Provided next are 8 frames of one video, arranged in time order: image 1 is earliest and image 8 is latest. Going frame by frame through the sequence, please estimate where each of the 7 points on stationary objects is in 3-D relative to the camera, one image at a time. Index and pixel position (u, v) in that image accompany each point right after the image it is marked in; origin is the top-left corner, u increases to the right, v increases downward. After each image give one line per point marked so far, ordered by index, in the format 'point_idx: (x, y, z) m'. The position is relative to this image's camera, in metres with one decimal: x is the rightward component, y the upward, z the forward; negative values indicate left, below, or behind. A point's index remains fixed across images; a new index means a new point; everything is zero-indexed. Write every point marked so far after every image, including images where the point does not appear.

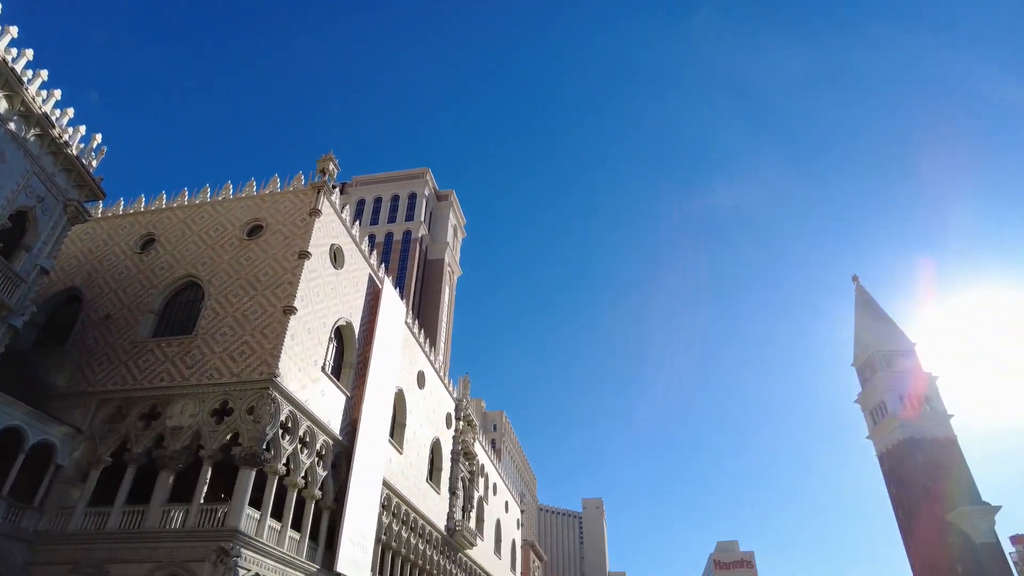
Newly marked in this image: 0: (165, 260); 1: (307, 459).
0: (-9.5, +0.8, +17.7) m
1: (-5.8, -4.8, +18.6) m
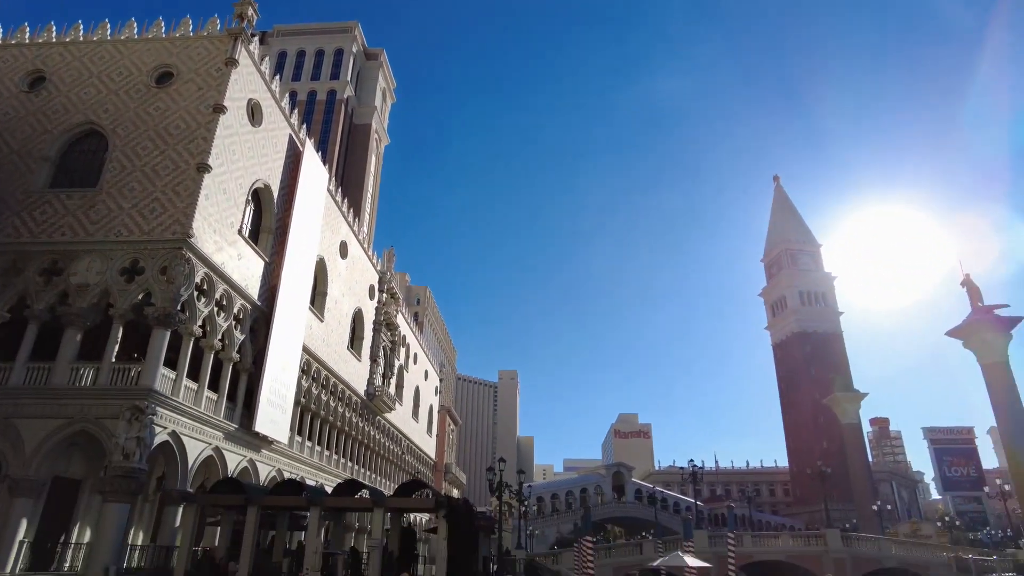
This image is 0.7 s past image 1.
0: (-11.2, +4.6, +16.0) m
1: (-8.1, -1.0, +18.4) m
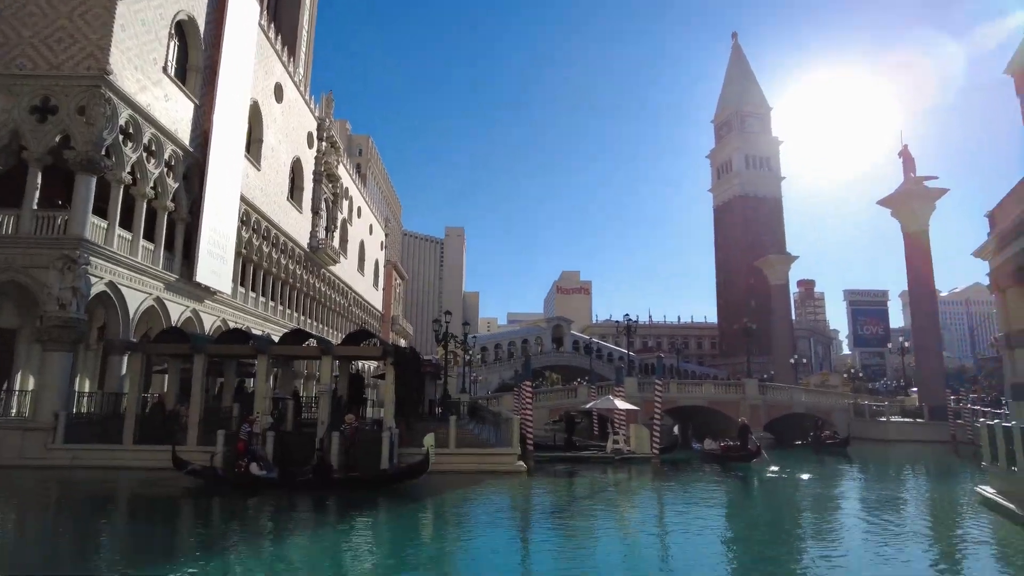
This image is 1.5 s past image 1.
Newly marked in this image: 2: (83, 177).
0: (-12.2, +8.1, +13.6) m
1: (-9.5, +3.1, +17.4) m
2: (-8.4, +2.1, +12.6) m
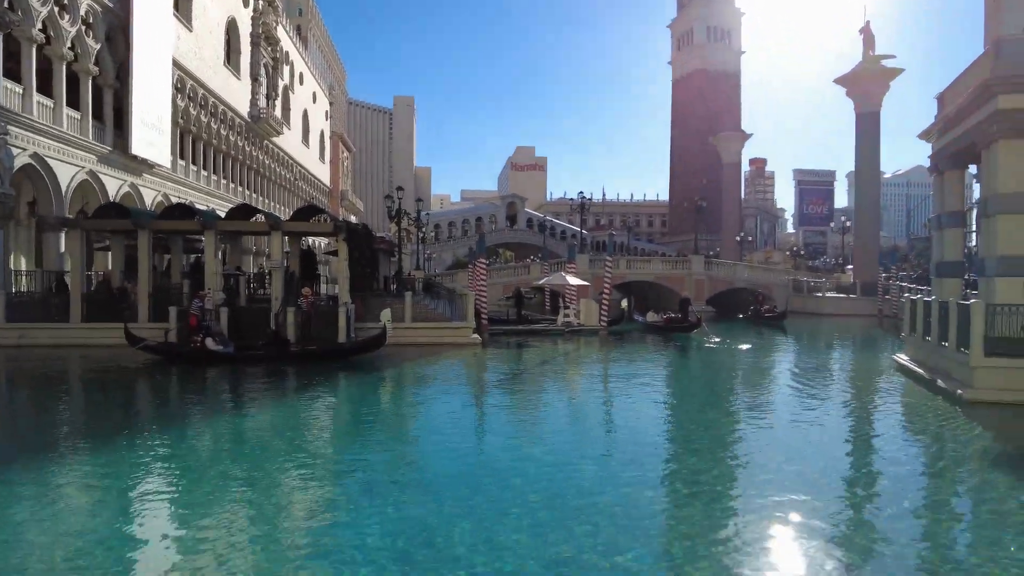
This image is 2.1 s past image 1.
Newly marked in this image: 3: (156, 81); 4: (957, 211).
0: (-13.0, +10.4, +11.1) m
1: (-10.7, +6.3, +15.8) m
2: (-9.2, +4.4, +11.5) m
3: (-10.7, +6.2, +19.7) m
4: (+12.9, +2.2, +18.8) m
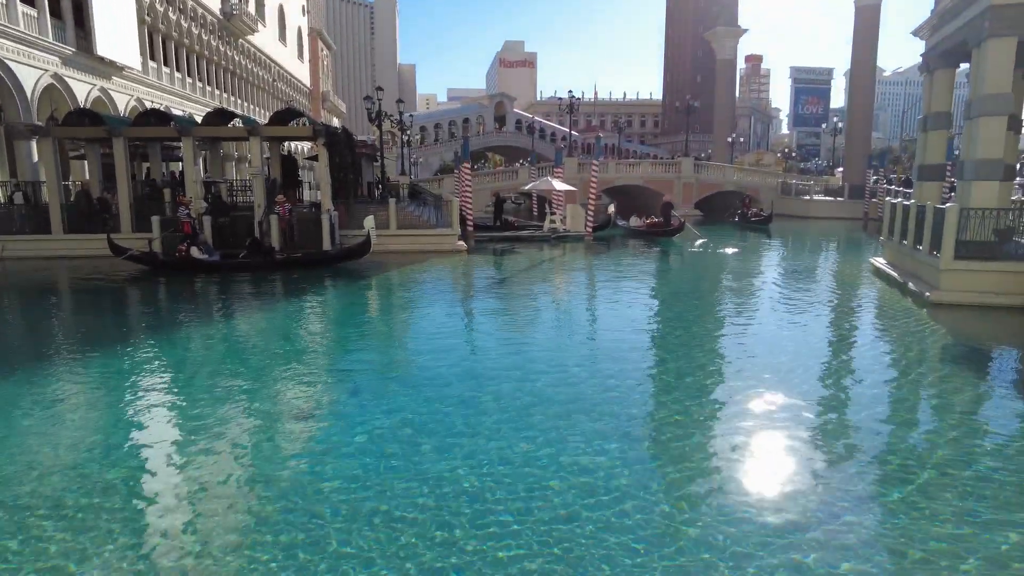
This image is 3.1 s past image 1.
0: (-13.5, +11.7, +9.4) m
1: (-11.2, +8.3, +14.7) m
2: (-9.6, +5.8, +10.7) m
3: (-11.3, +8.8, +18.5) m
4: (+12.3, +5.0, +18.6) m
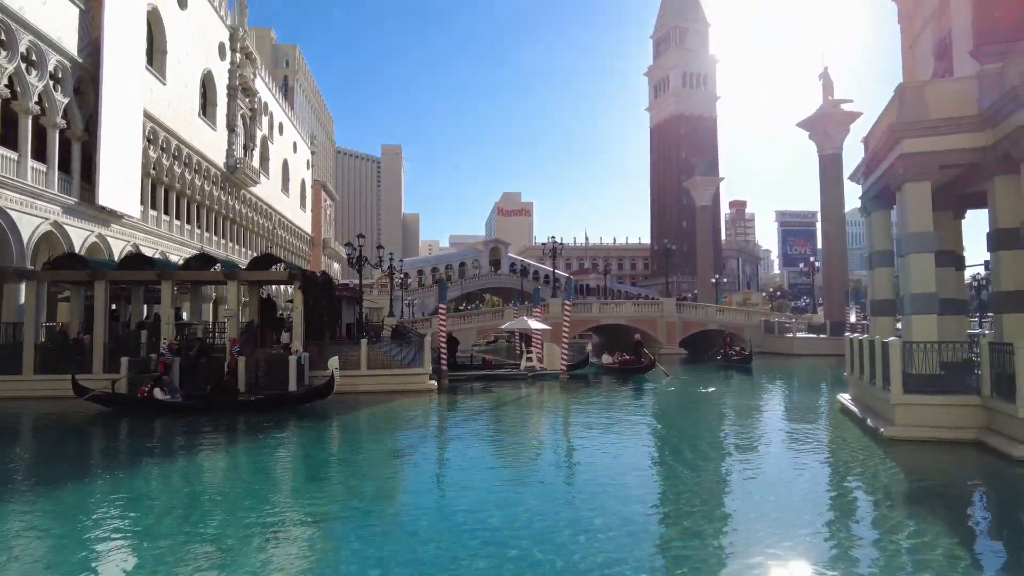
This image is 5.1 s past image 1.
0: (-15.0, +9.5, +11.7) m
1: (-12.6, +5.0, +16.2) m
2: (-11.1, +3.5, +11.7) m
3: (-12.7, +4.7, +20.0) m
4: (+10.9, +1.1, +19.2) m
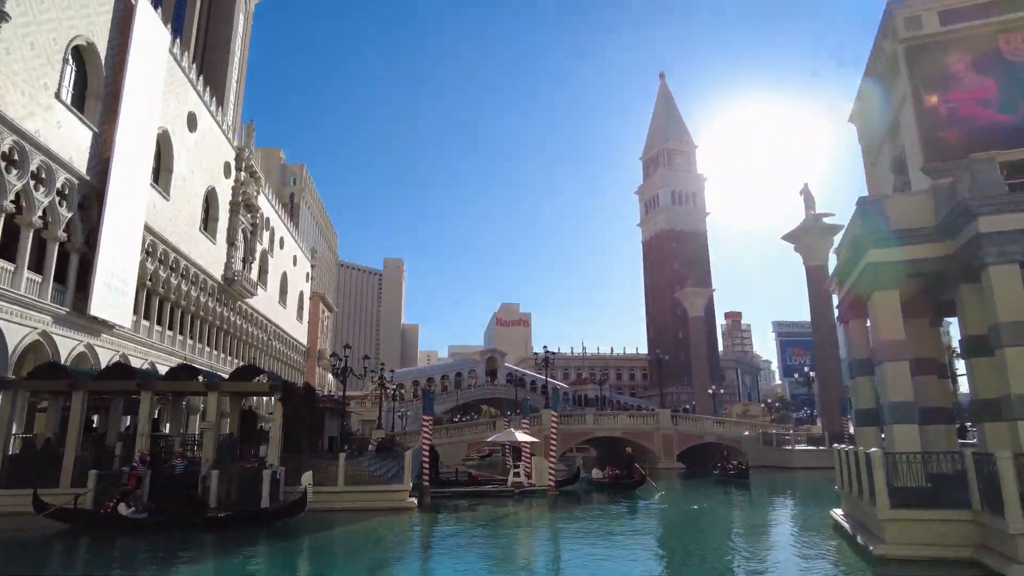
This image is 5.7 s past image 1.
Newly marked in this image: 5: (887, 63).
0: (-15.8, +7.4, +13.1) m
1: (-13.4, +2.3, +16.8) m
2: (-11.8, +1.5, +12.2) m
3: (-13.5, +1.3, +20.5) m
4: (+10.1, -2.1, +19.1) m
5: (+11.0, +6.5, +19.0) m
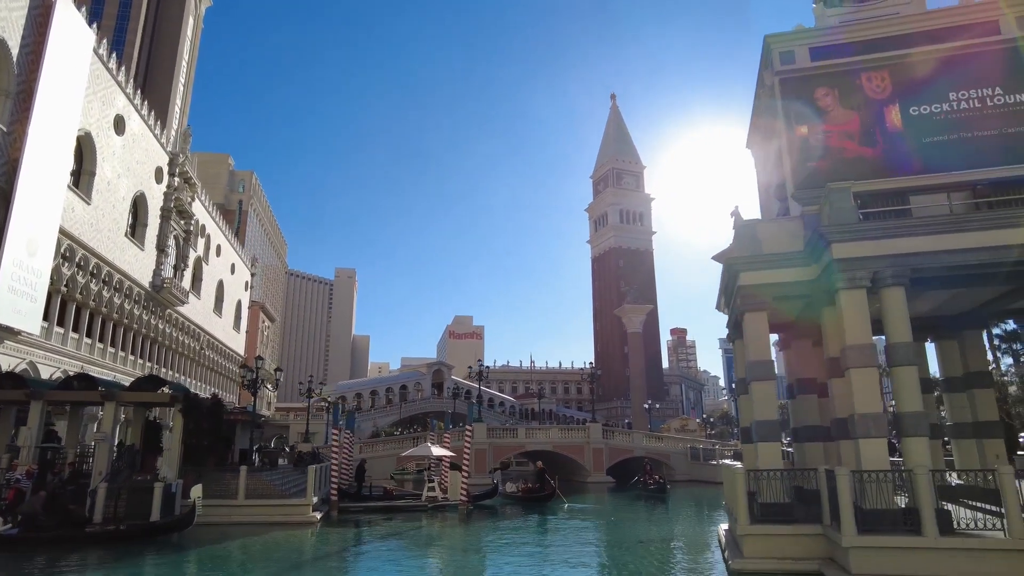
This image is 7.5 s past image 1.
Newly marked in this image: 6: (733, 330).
0: (-18.5, +7.4, +12.4) m
1: (-16.5, +2.2, +16.1) m
2: (-14.6, +1.4, +11.6) m
3: (-16.8, +1.1, +19.8) m
4: (+6.8, -2.7, +19.9) m
5: (+7.8, +5.9, +19.9) m
6: (+6.7, -1.3, +20.4) m
